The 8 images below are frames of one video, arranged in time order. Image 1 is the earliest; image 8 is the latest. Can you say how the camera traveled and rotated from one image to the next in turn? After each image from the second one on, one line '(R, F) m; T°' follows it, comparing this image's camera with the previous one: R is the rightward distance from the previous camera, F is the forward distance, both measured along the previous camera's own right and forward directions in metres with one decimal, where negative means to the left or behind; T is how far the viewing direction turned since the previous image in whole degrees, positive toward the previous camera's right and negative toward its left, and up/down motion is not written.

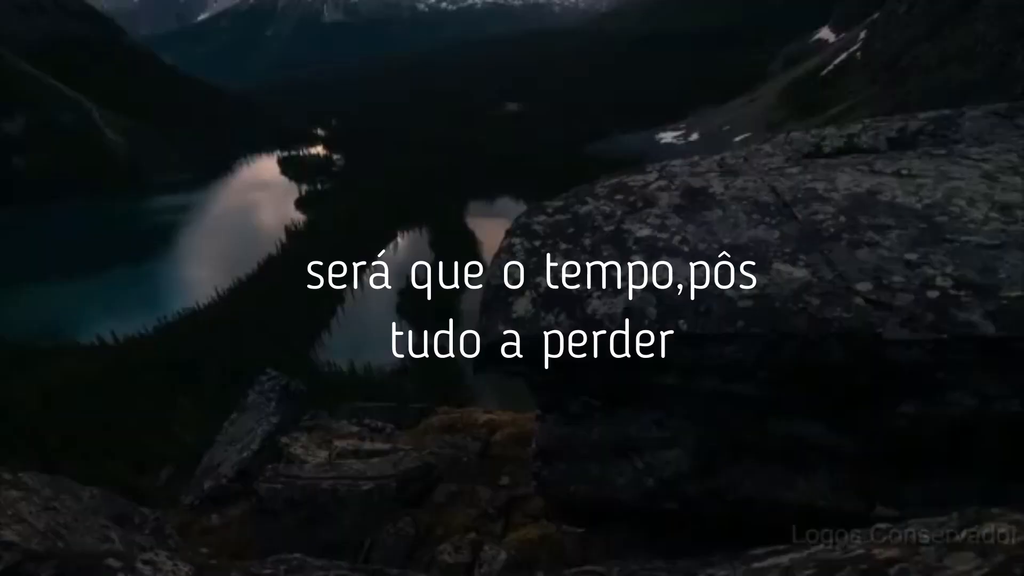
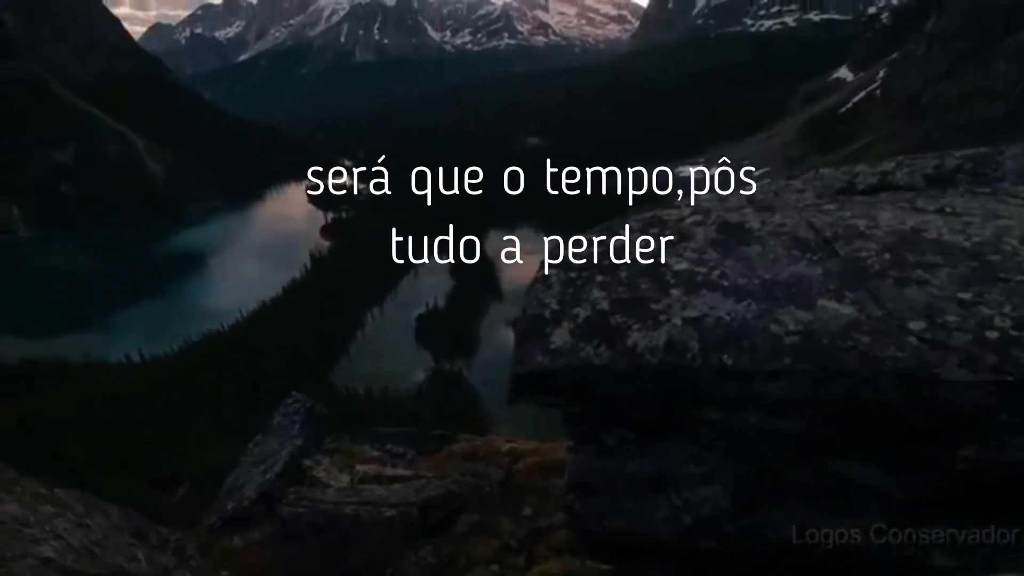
(-0.2, -0.1) m; -2°
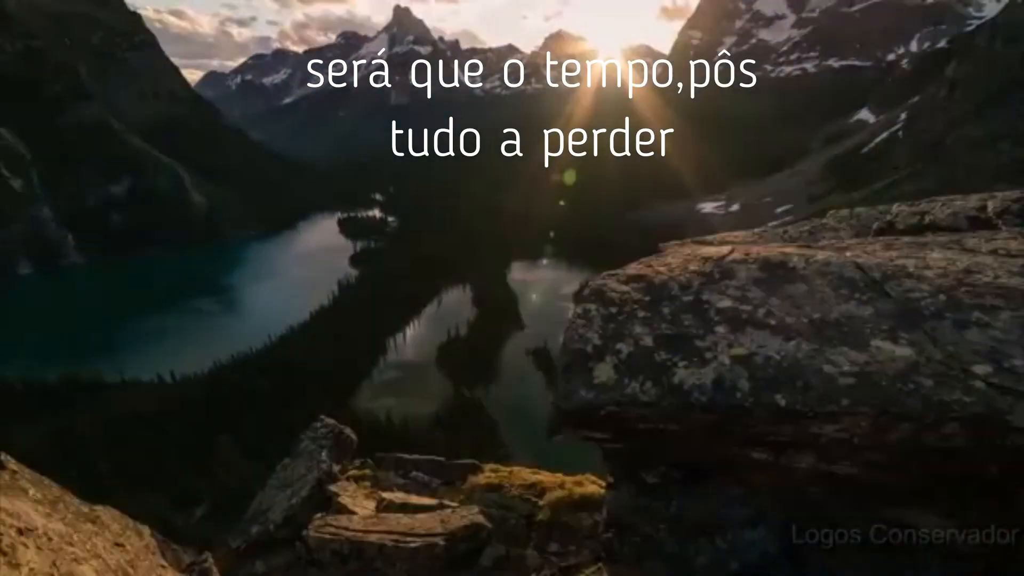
(-0.3, -0.1) m; -3°
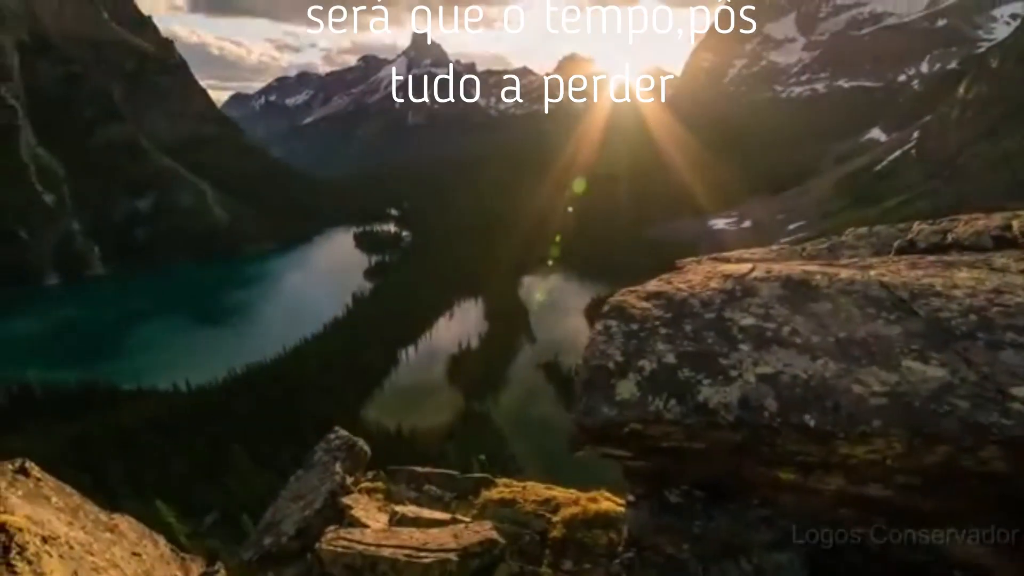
(-0.2, 0.0) m; -1°
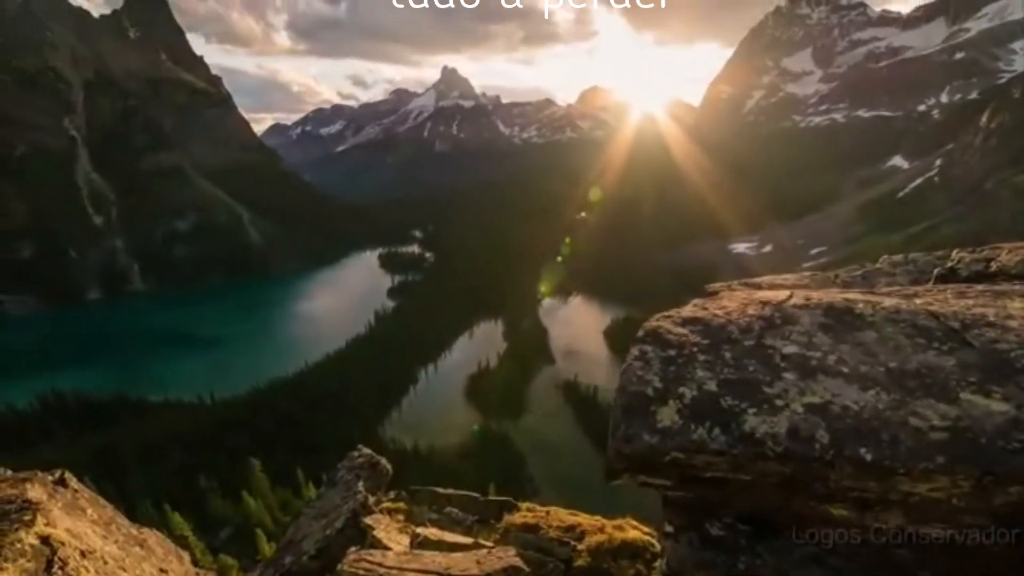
(-0.3, 0.0) m; -2°
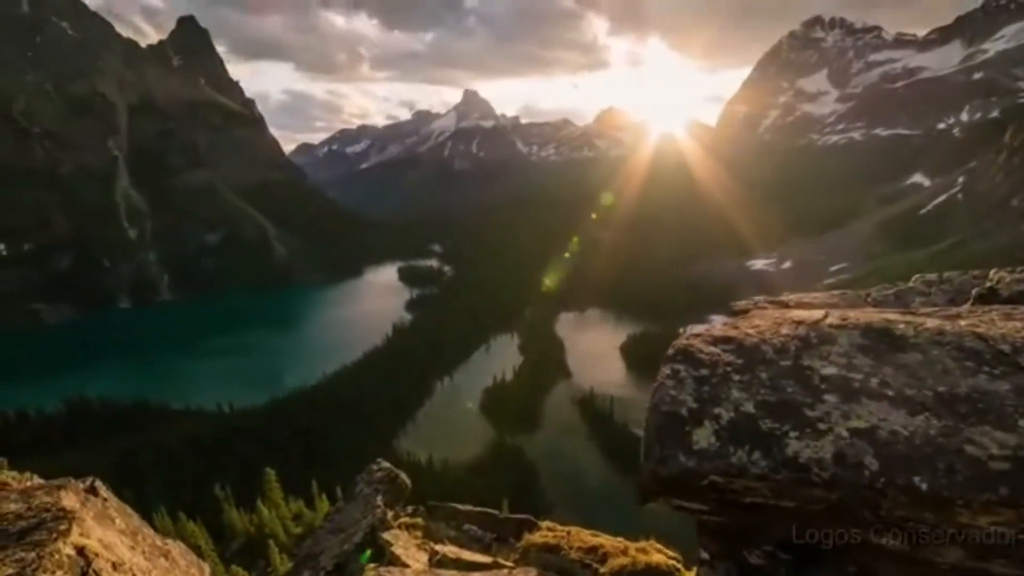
(-0.2, +0.1) m; -2°
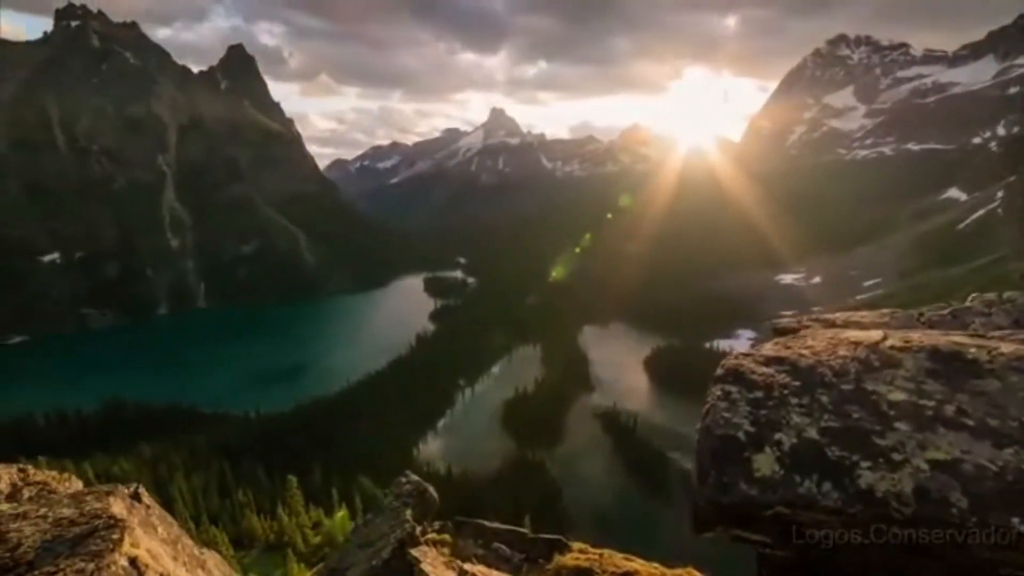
(-0.3, +0.2) m; -3°
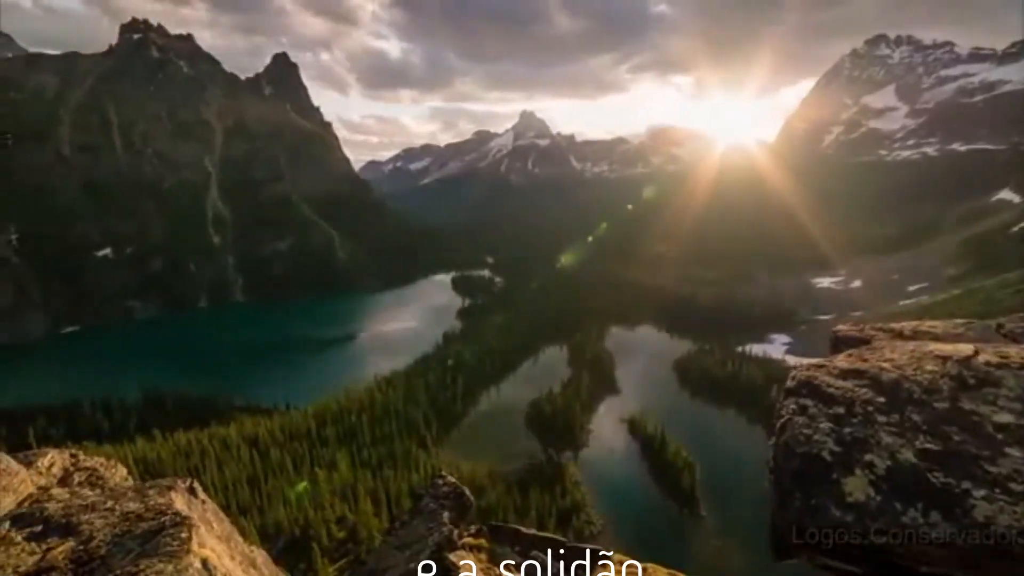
(-0.5, +0.3) m; -4°
